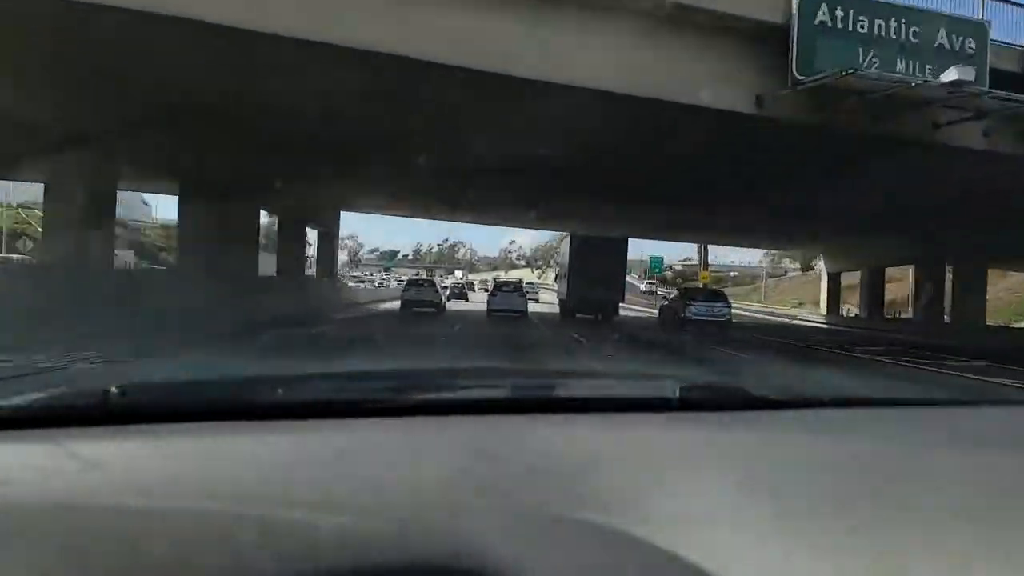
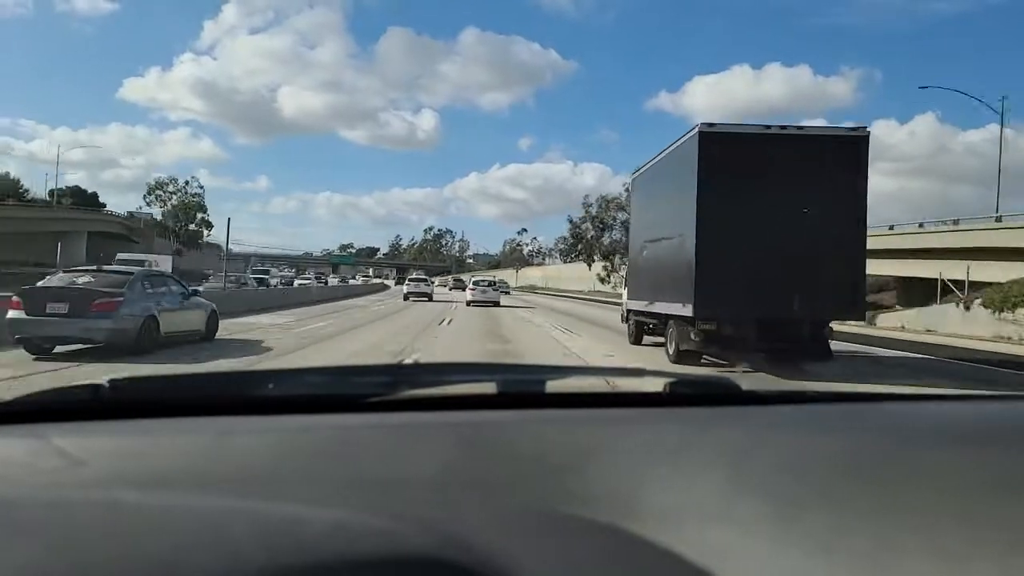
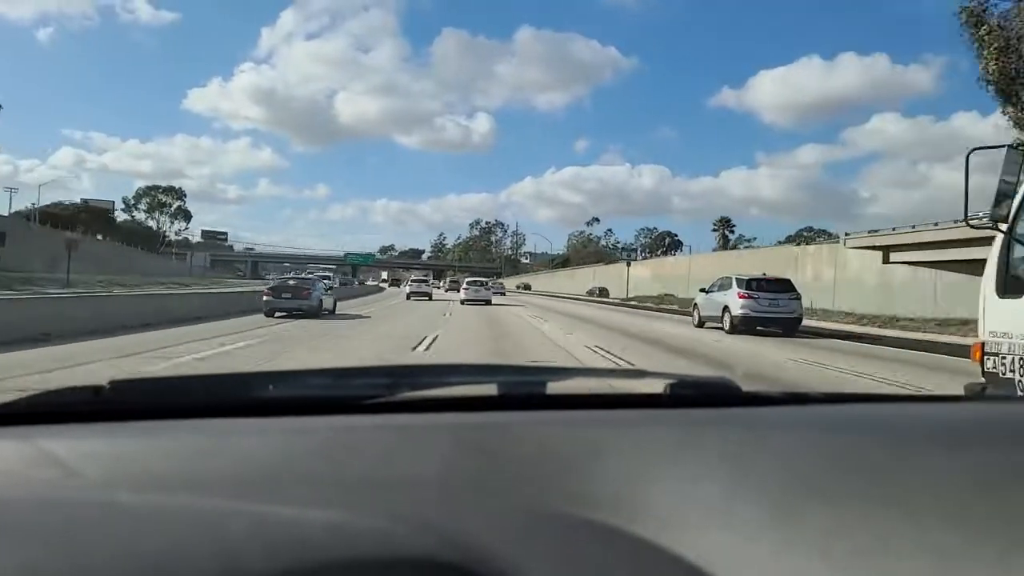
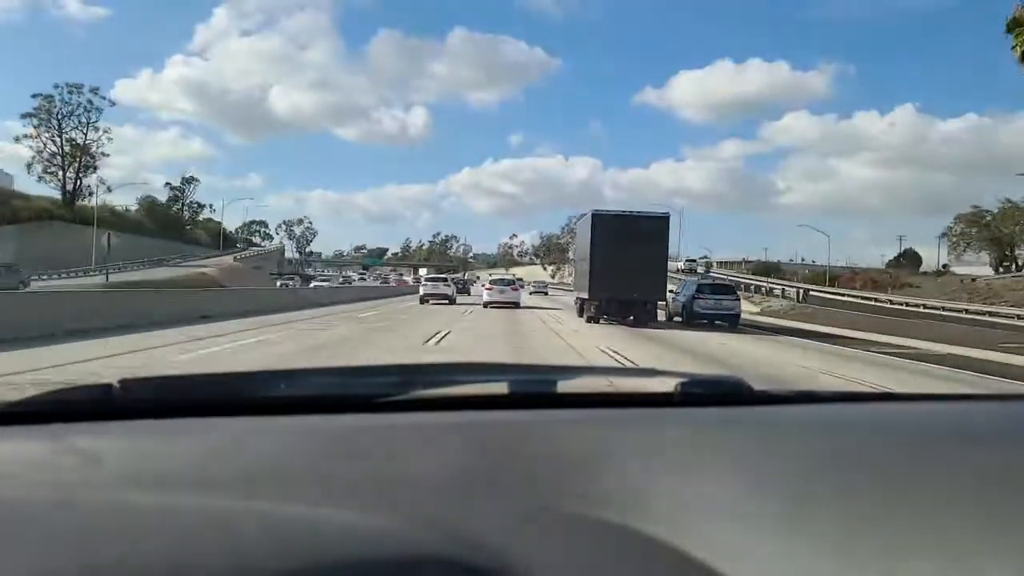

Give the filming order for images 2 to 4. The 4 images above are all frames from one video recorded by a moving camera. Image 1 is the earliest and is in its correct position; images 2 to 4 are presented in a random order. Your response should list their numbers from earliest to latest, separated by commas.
4, 2, 3
